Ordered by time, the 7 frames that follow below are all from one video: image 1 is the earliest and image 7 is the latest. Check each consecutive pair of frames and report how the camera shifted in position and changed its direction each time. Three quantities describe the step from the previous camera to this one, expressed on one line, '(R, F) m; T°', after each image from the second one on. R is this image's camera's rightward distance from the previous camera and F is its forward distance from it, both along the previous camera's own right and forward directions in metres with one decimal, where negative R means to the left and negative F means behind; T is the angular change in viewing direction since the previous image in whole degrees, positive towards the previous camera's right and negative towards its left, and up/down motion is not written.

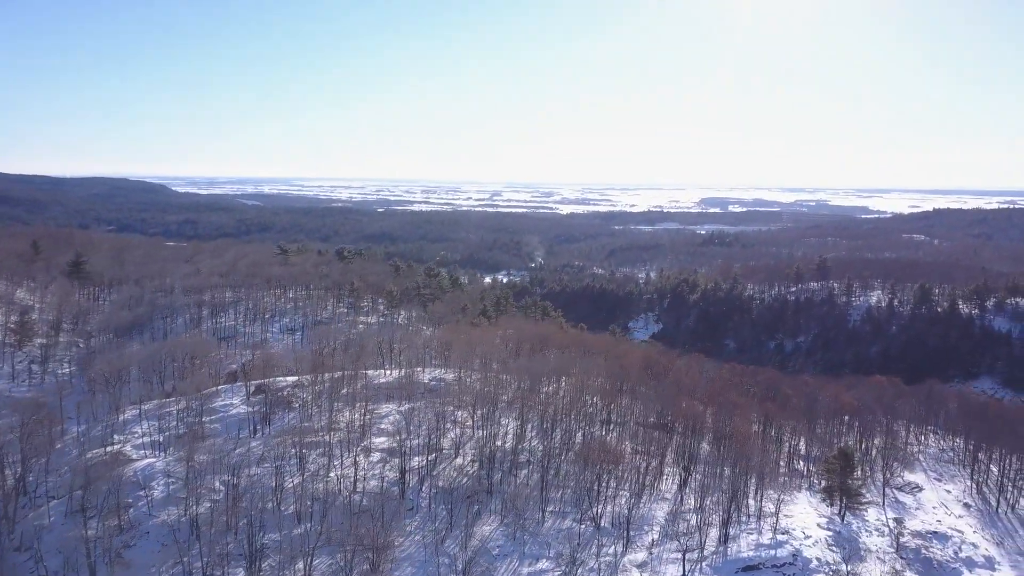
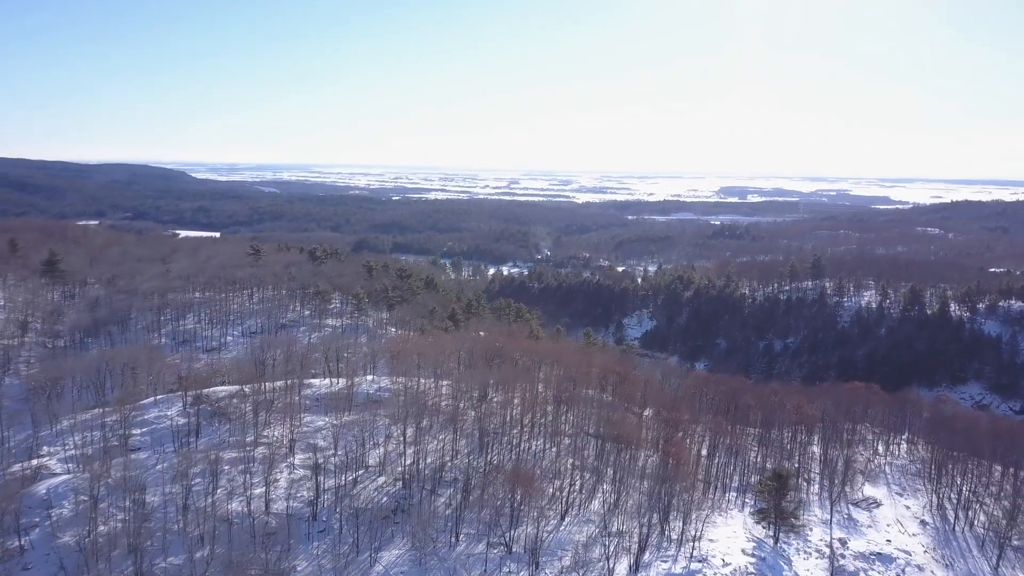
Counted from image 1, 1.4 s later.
(+1.9, +0.3) m; -1°
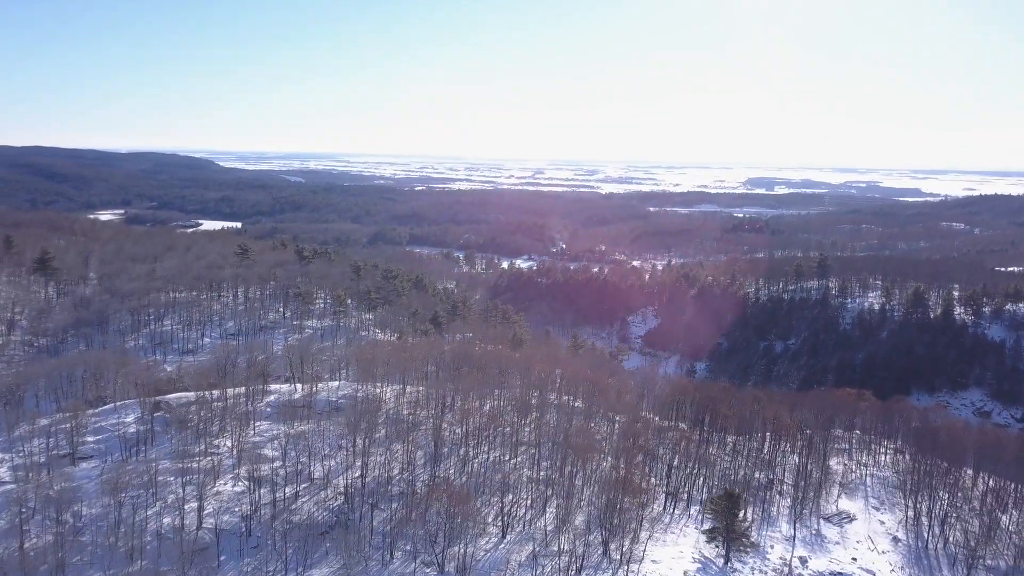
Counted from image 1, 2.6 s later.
(+1.6, +0.2) m; -1°
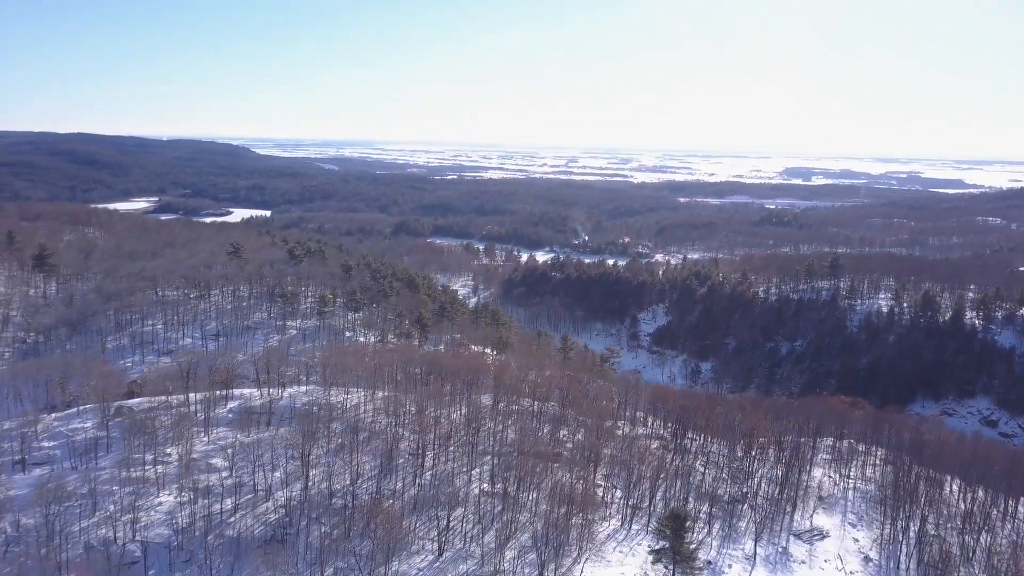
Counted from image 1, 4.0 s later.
(+1.8, +0.3) m; -2°
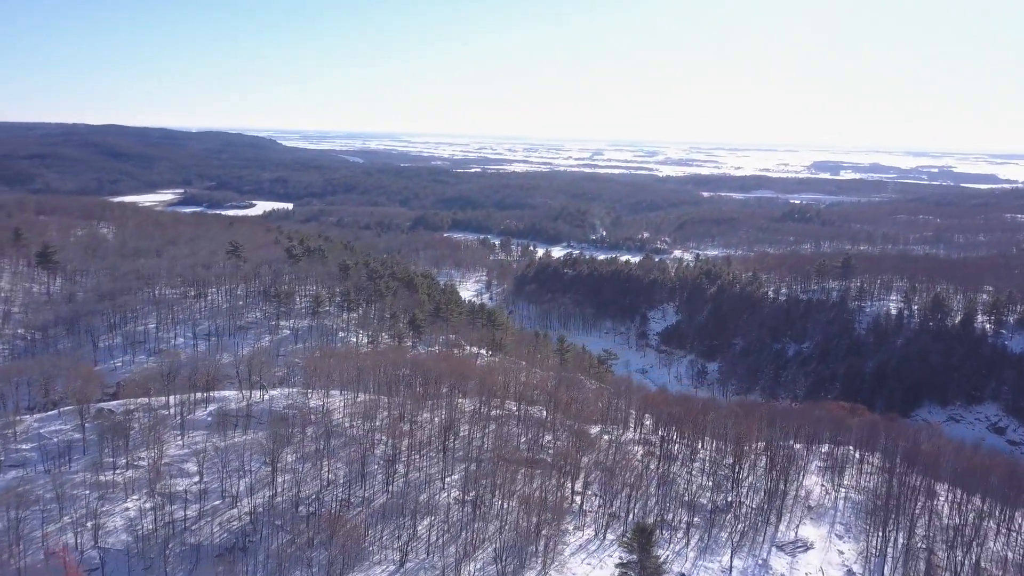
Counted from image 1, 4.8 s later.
(+1.2, +0.1) m; -2°
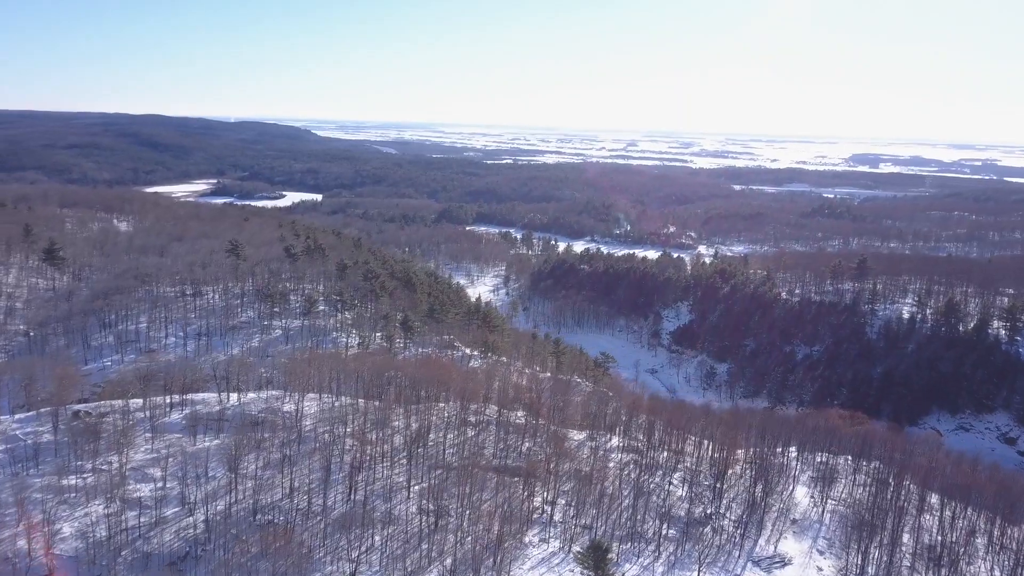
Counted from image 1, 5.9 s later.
(+1.5, +0.2) m; -2°
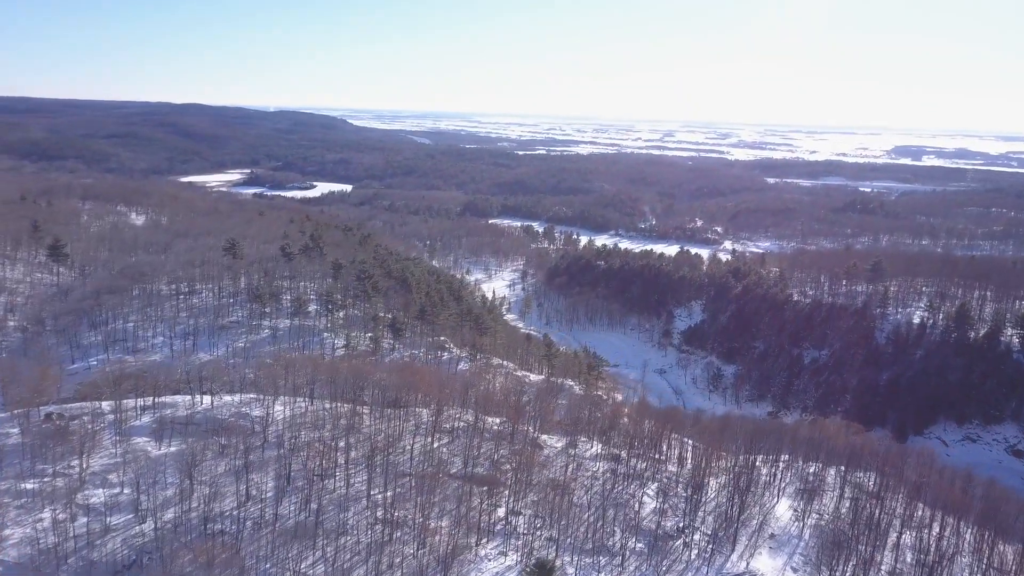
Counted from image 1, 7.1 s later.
(+1.7, +0.2) m; -2°
